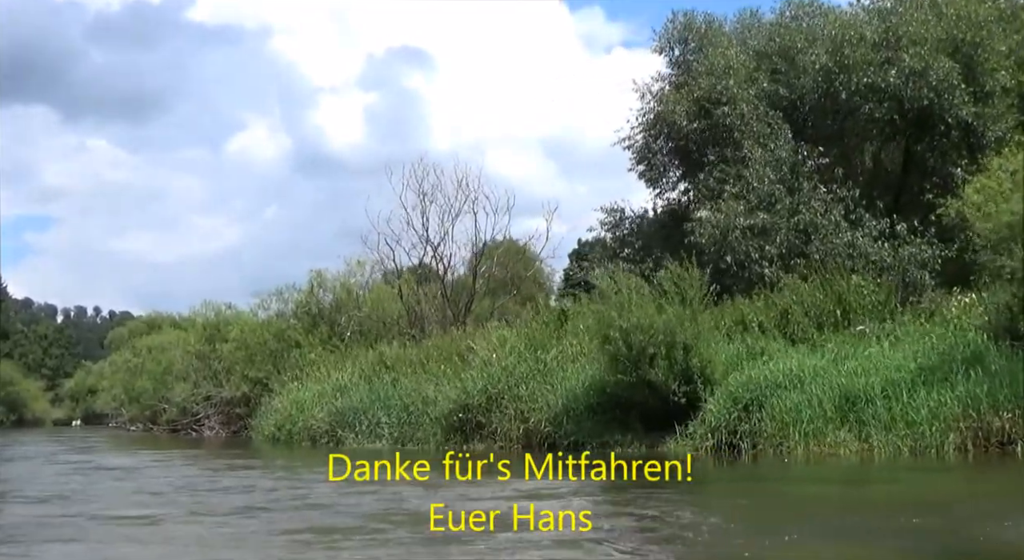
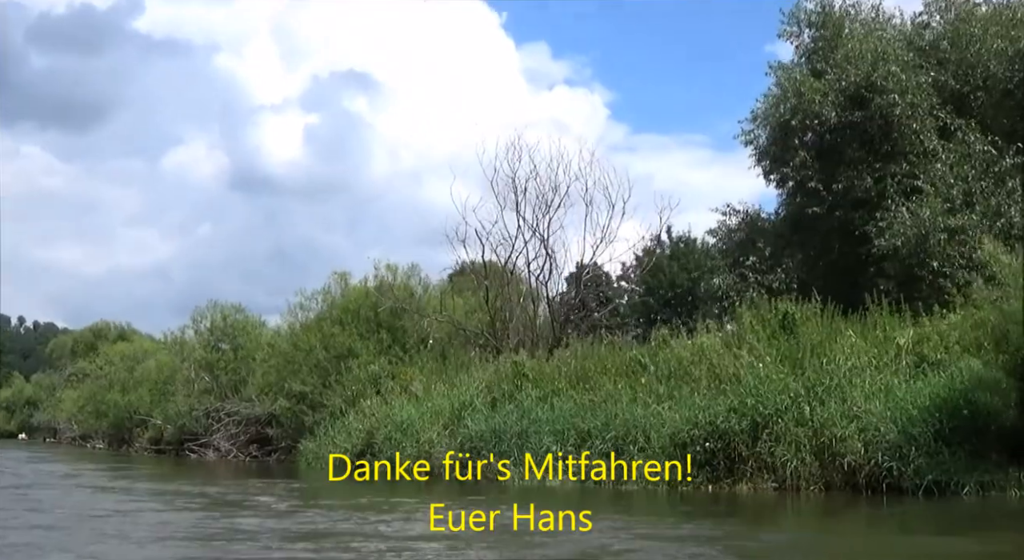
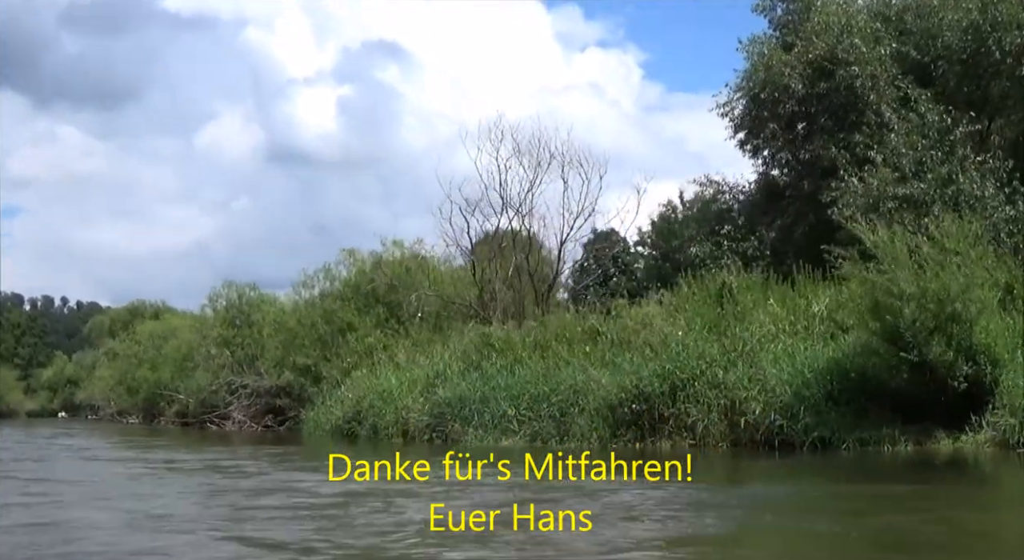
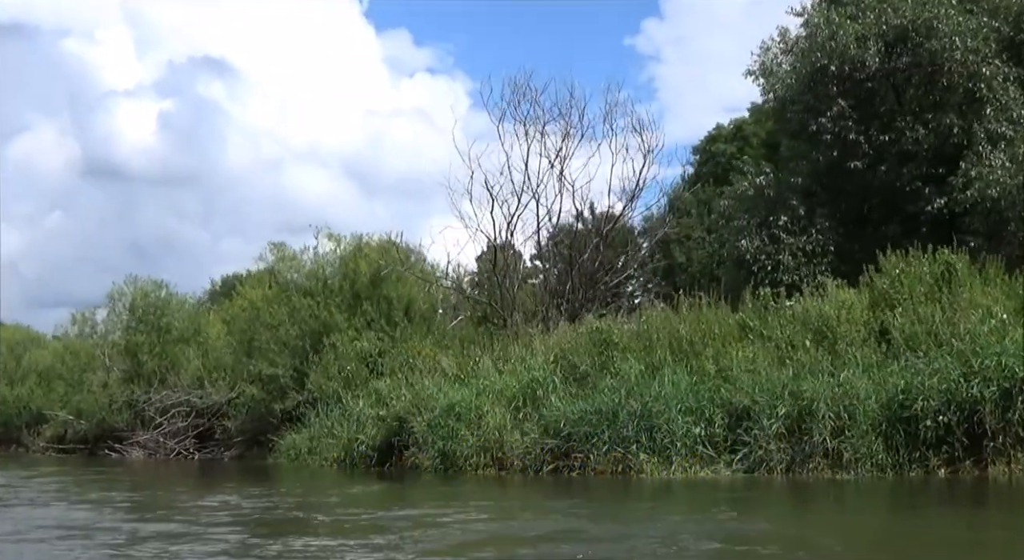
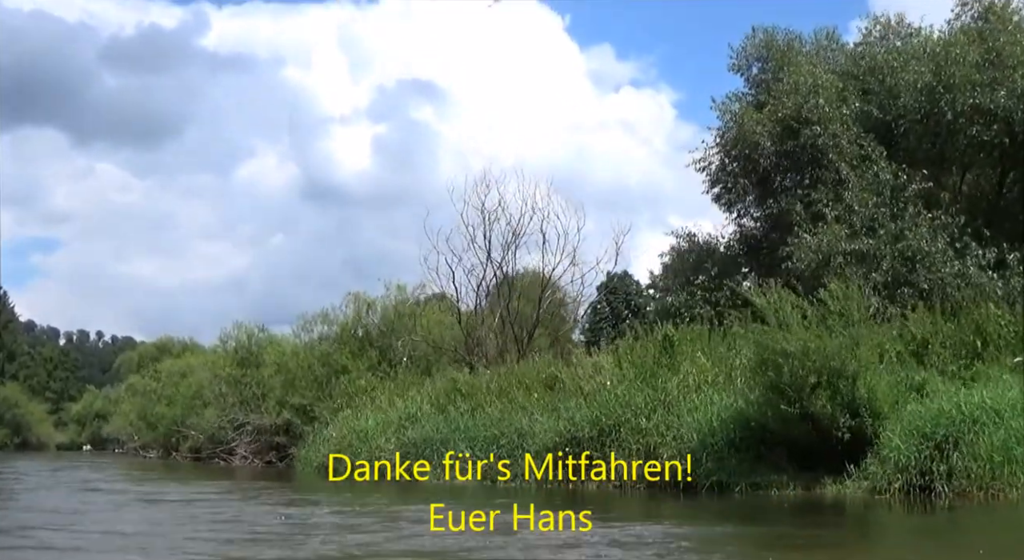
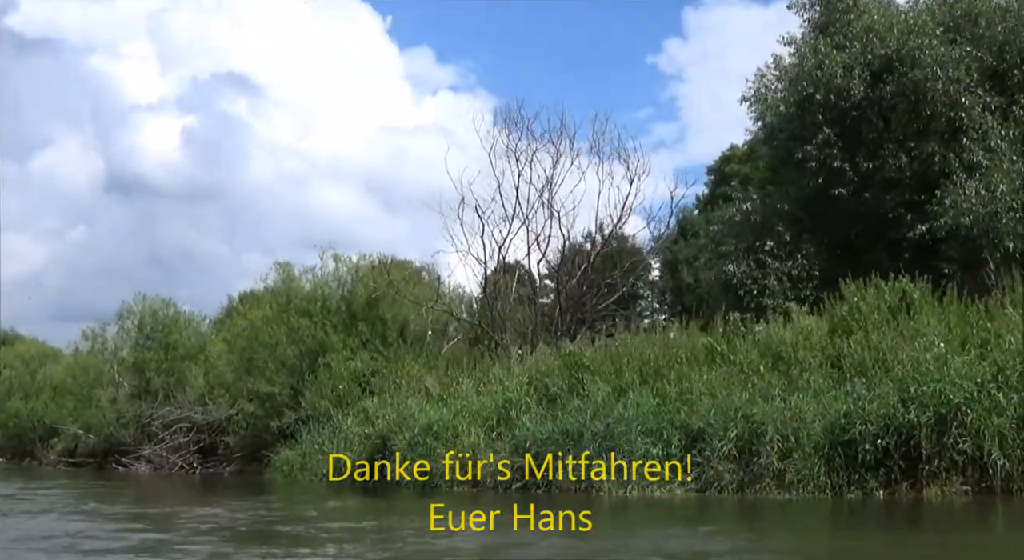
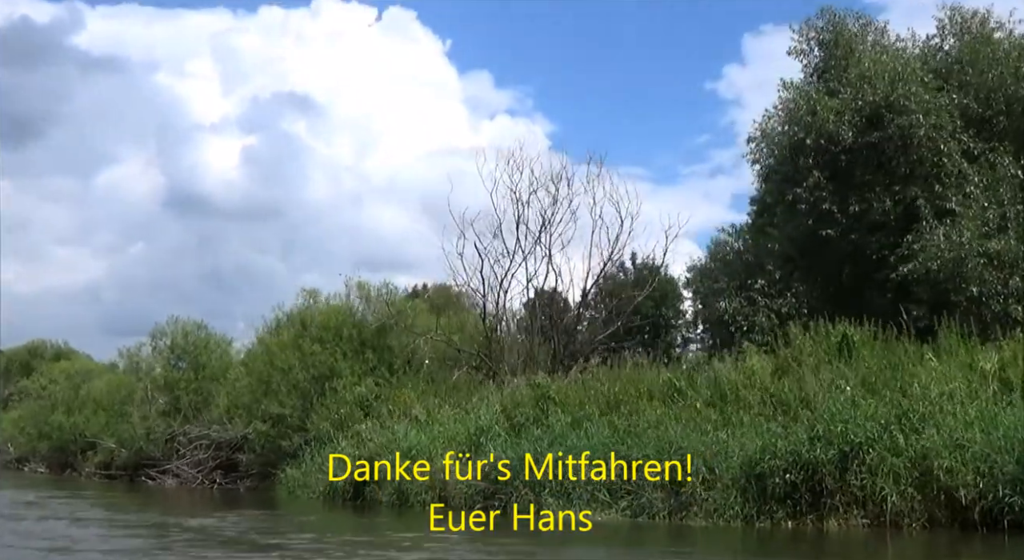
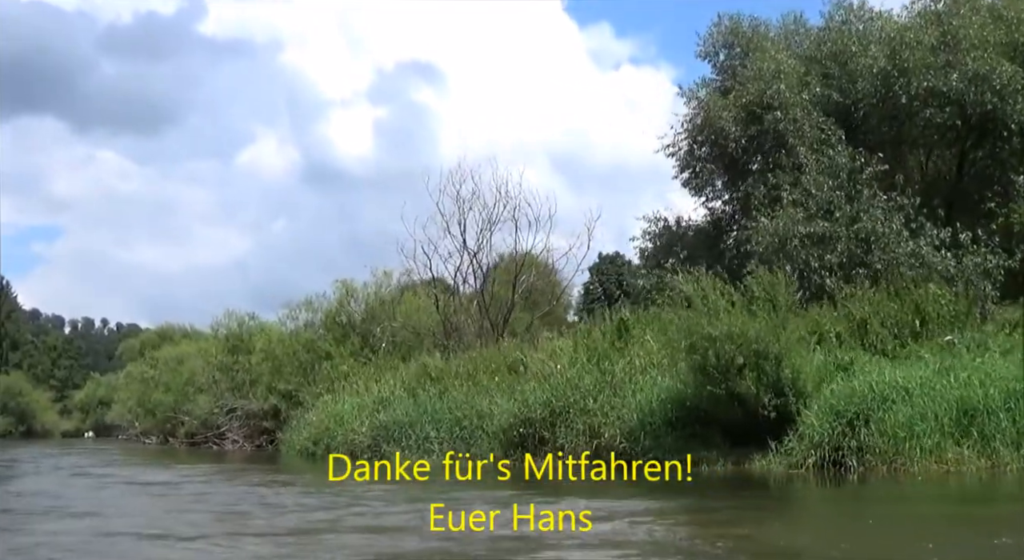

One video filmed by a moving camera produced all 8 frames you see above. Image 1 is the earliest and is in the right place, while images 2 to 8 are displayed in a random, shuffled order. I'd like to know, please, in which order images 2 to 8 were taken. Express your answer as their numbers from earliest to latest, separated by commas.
8, 5, 3, 2, 7, 6, 4
